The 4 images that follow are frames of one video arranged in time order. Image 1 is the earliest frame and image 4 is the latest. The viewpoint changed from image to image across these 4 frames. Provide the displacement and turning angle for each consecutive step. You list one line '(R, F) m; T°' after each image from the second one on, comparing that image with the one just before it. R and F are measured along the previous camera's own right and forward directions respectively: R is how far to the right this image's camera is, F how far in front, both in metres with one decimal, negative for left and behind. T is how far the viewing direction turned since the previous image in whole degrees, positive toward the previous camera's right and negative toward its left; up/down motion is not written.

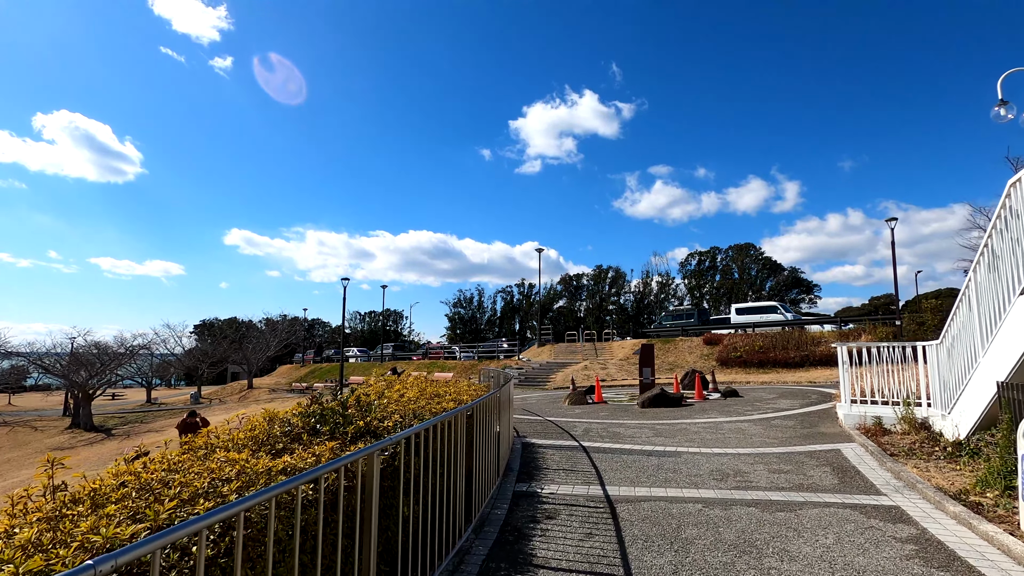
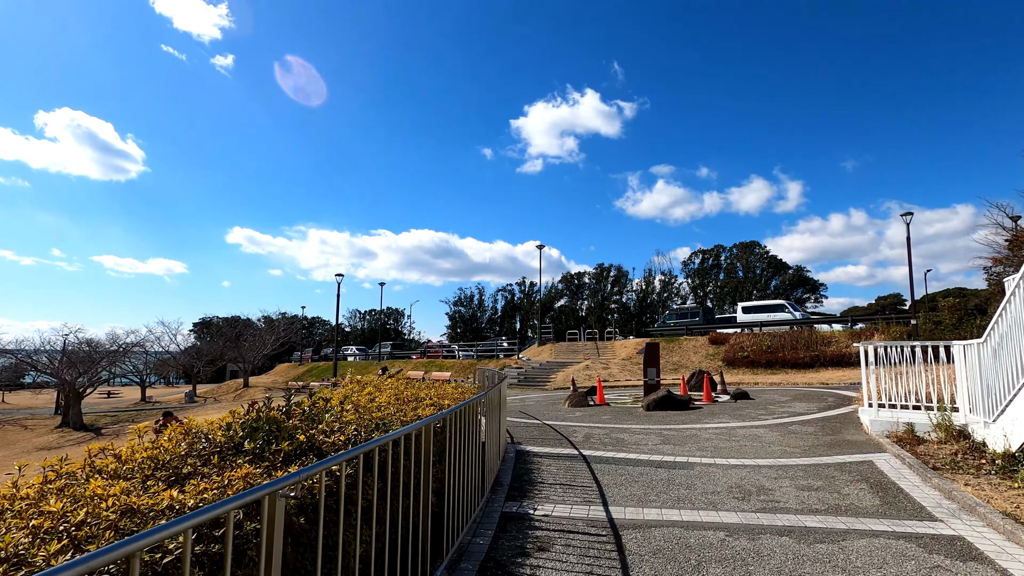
(+0.1, +0.8) m; 0°
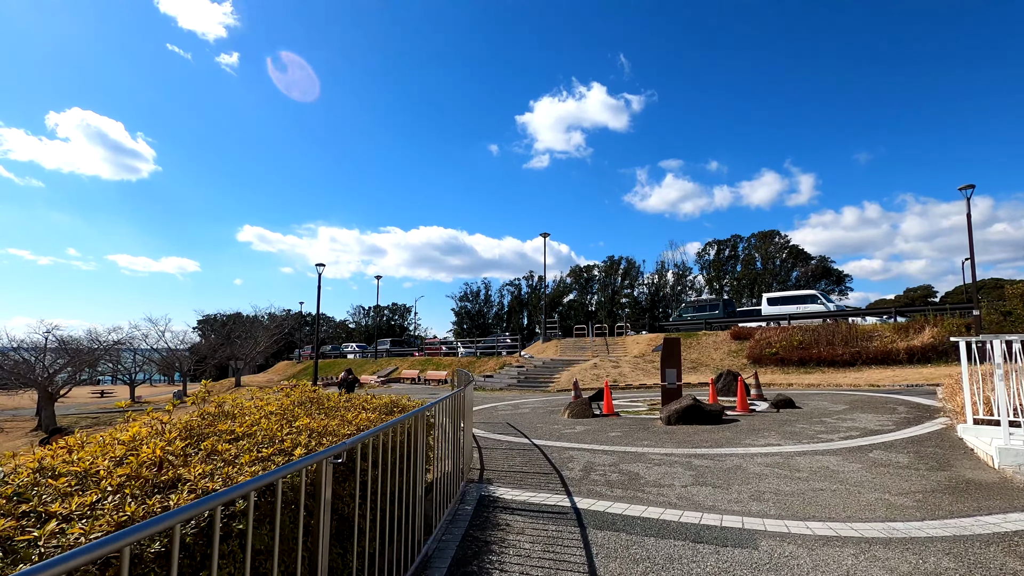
(+0.5, +2.5) m; -1°
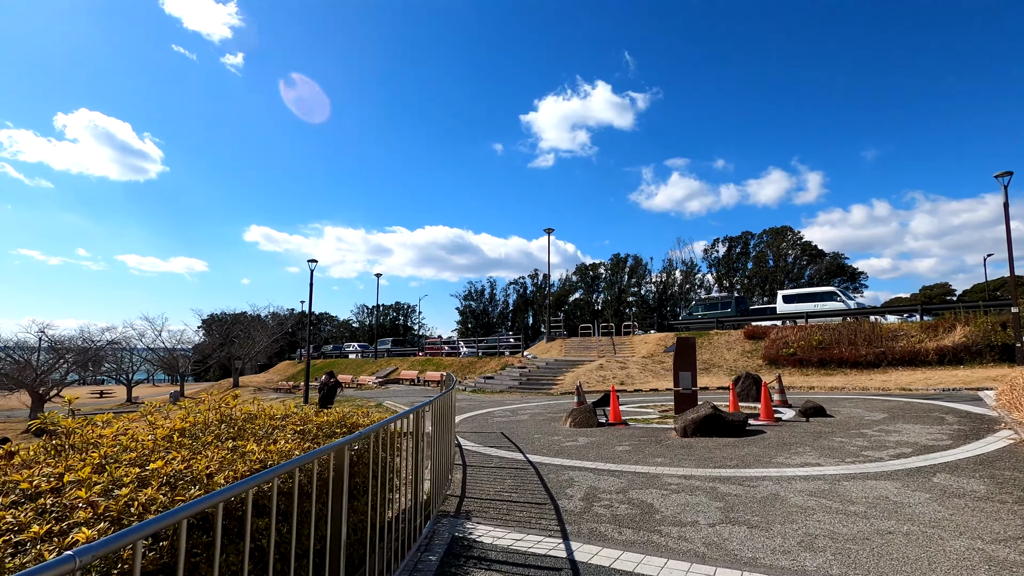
(+0.2, +1.1) m; -1°
